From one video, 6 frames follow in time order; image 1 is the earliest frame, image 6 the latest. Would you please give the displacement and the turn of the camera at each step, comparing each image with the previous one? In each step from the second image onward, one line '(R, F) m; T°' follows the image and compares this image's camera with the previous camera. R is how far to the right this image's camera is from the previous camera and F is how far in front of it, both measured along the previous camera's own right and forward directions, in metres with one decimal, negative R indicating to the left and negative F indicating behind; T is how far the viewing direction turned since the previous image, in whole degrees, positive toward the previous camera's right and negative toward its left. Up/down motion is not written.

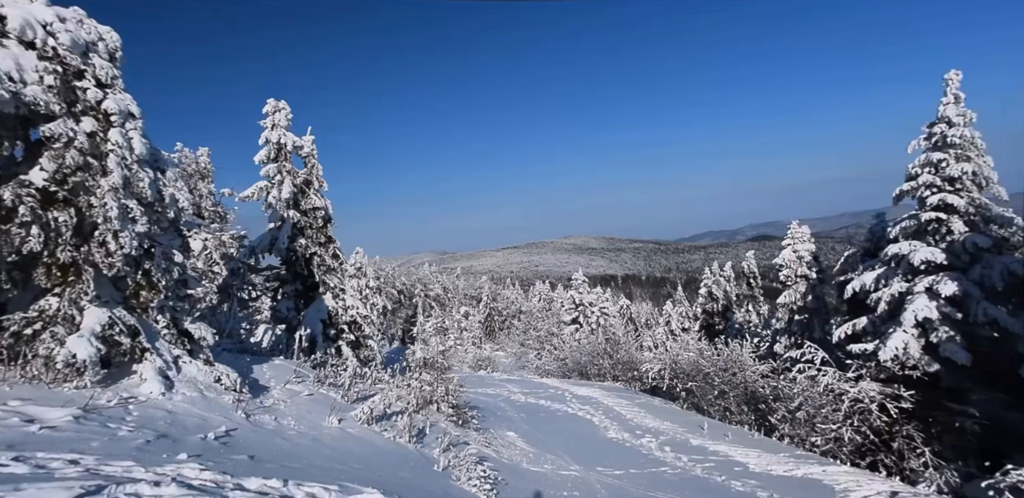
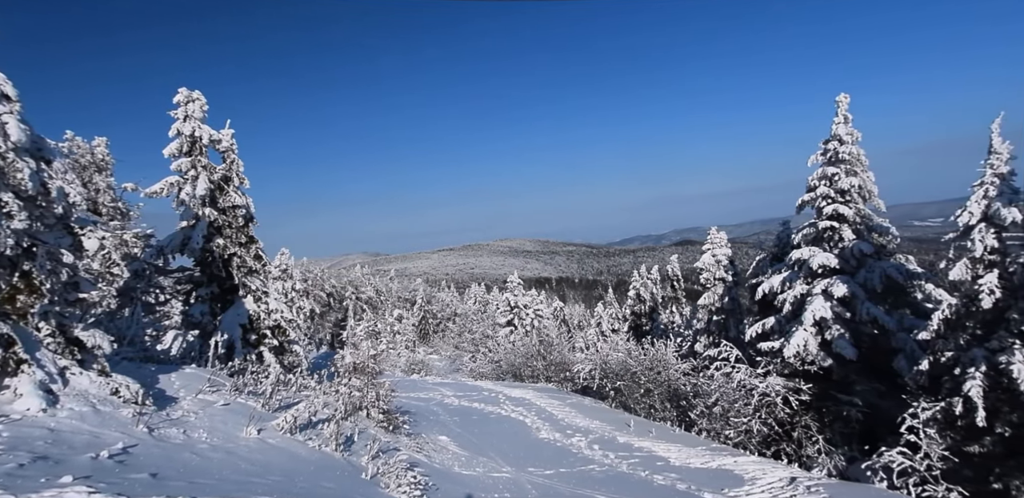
(+0.2, -0.9) m; +6°
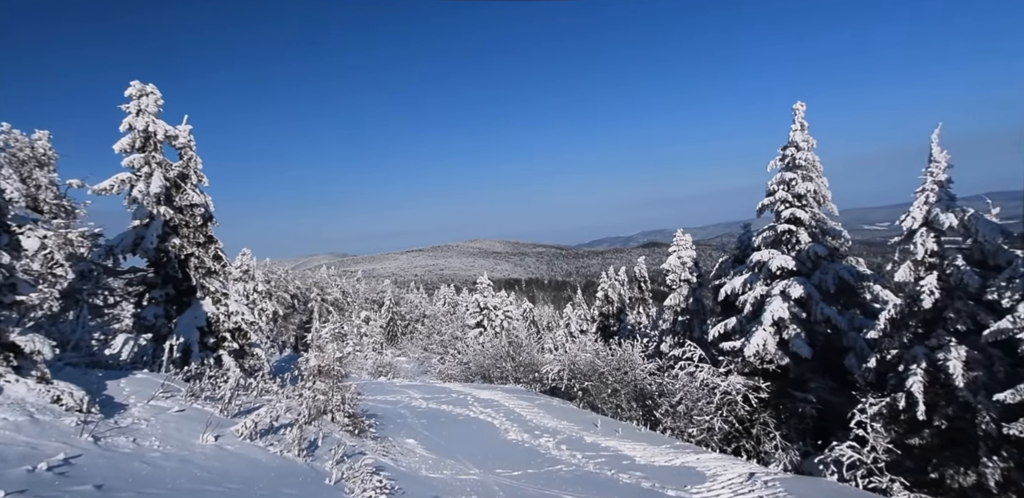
(+0.1, -0.3) m; +3°
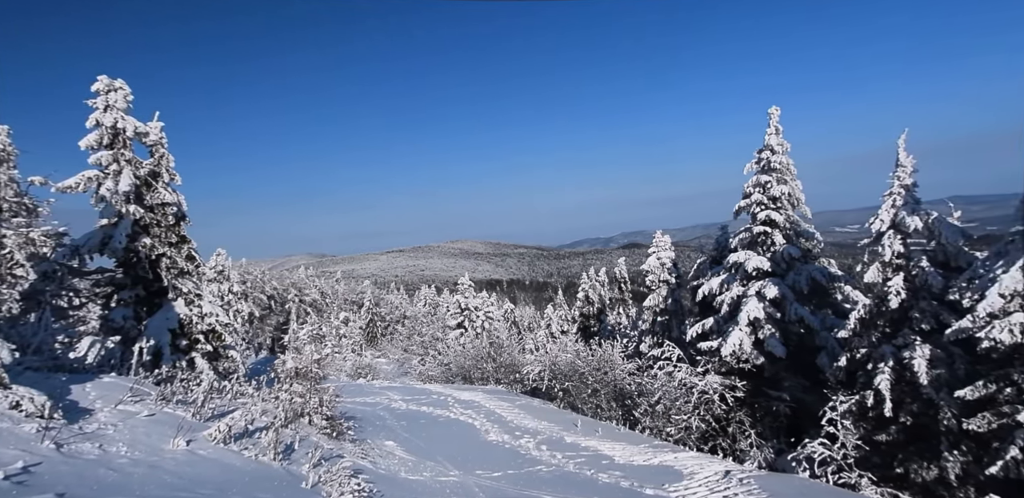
(0.0, -0.2) m; +2°
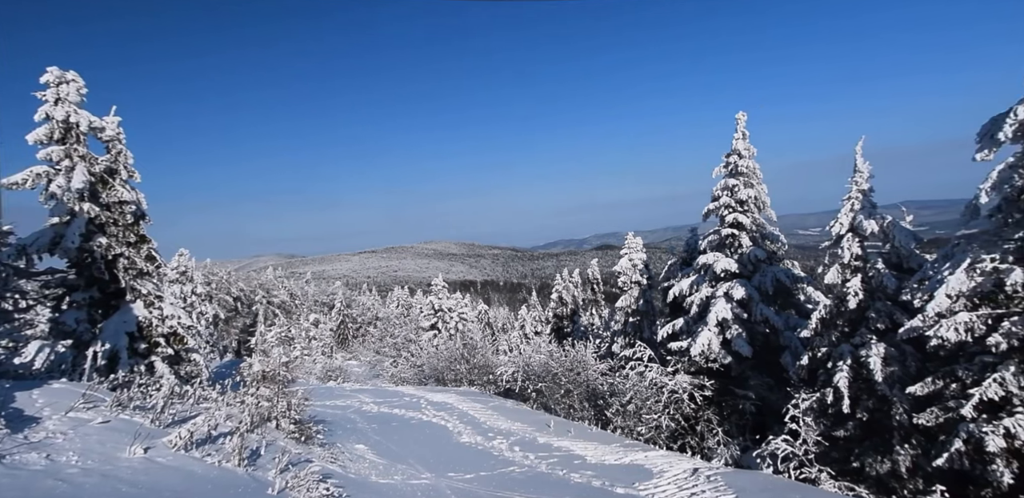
(+0.1, -0.2) m; +2°
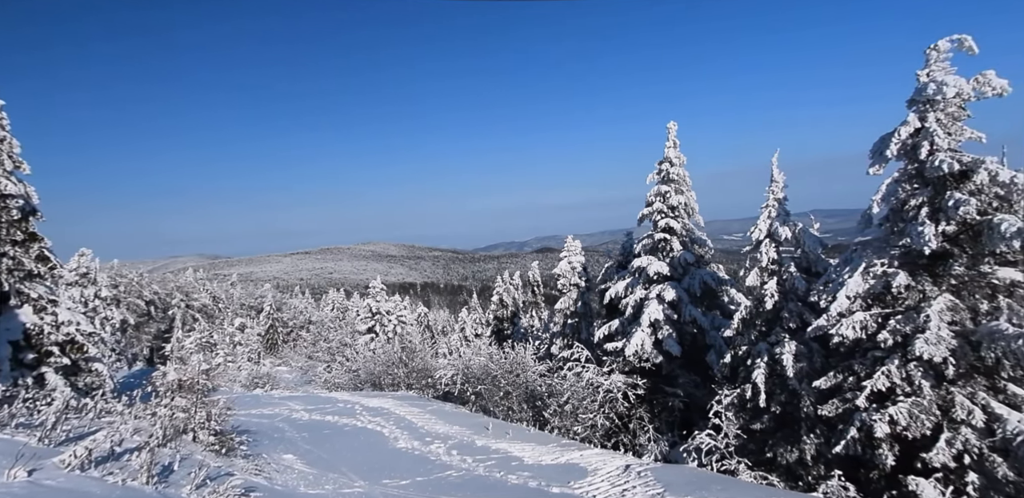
(+0.1, -0.4) m; +5°
